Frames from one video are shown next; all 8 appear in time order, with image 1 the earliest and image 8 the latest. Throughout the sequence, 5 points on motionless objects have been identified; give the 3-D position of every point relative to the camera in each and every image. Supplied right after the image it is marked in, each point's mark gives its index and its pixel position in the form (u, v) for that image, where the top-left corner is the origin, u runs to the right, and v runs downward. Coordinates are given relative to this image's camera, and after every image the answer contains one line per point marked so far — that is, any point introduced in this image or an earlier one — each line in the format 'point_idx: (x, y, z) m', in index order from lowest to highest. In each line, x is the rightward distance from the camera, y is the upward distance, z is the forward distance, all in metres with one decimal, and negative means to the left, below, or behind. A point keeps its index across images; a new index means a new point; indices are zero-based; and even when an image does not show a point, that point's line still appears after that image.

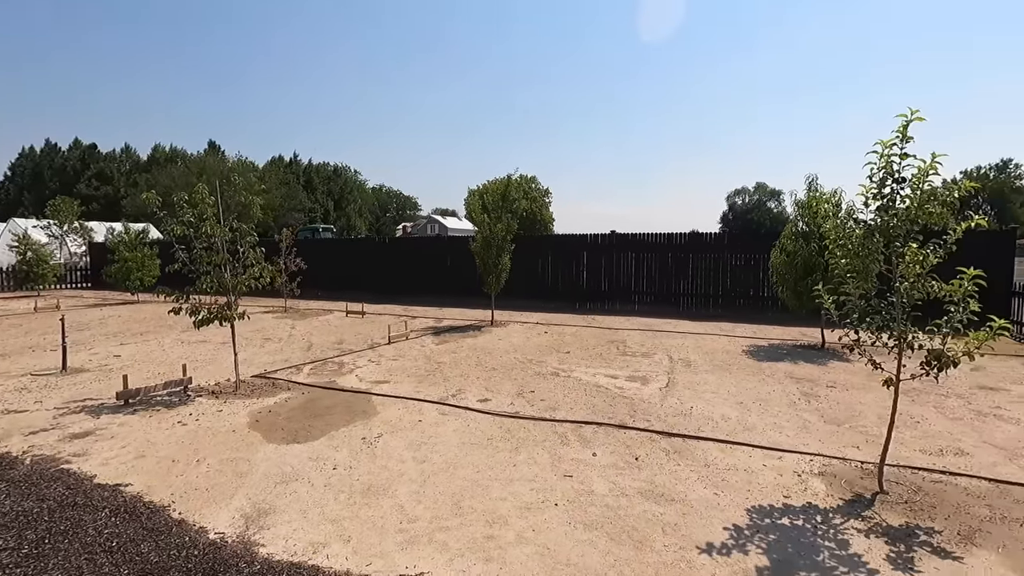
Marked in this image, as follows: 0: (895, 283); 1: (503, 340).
0: (+2.6, 0.0, +3.7) m
1: (-0.2, -1.0, +10.5) m
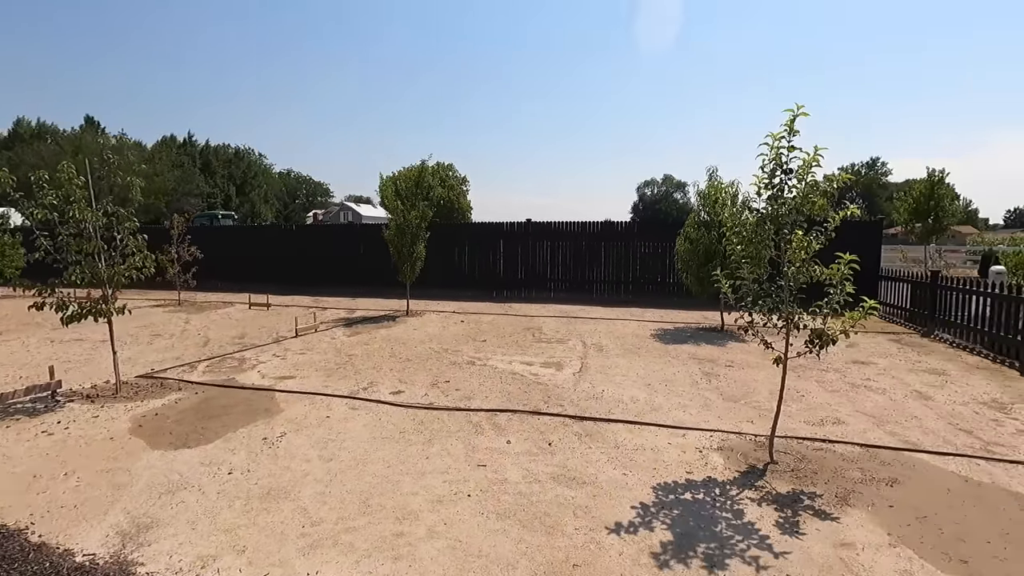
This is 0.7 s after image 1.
0: (+2.0, +0.2, +4.0) m
1: (-1.8, -0.8, +10.3) m
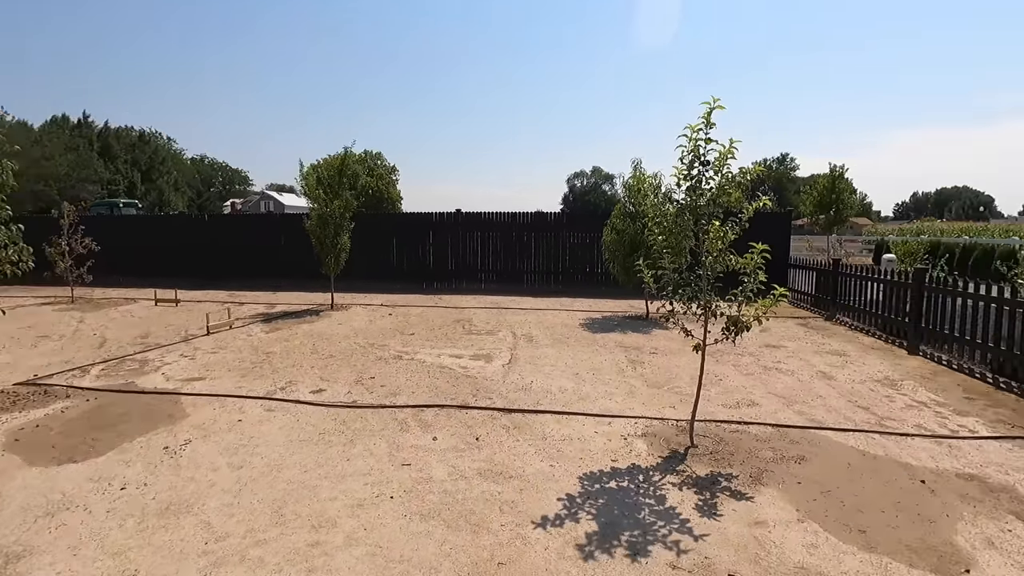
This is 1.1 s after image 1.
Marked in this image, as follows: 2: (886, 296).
0: (+1.4, +0.2, +4.1) m
1: (-3.1, -0.7, +9.9) m
2: (+6.3, -0.1, +9.0) m
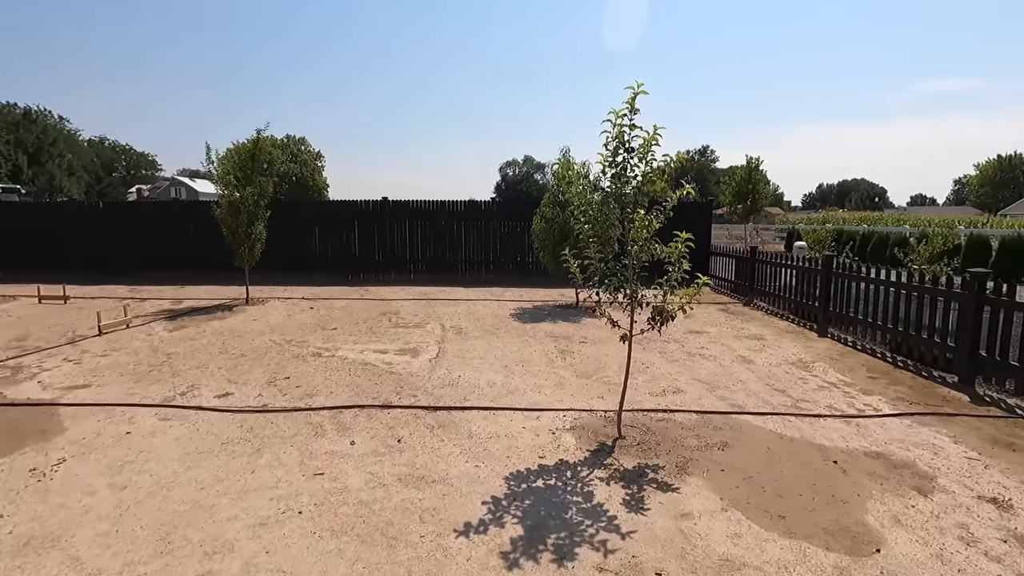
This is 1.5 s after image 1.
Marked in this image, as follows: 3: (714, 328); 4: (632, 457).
0: (+0.9, +0.3, +4.0) m
1: (-4.3, -0.6, +9.2) m
2: (+5.1, +0.1, +9.5) m
3: (+3.3, -0.7, +8.7) m
4: (+0.9, -1.2, +3.9) m
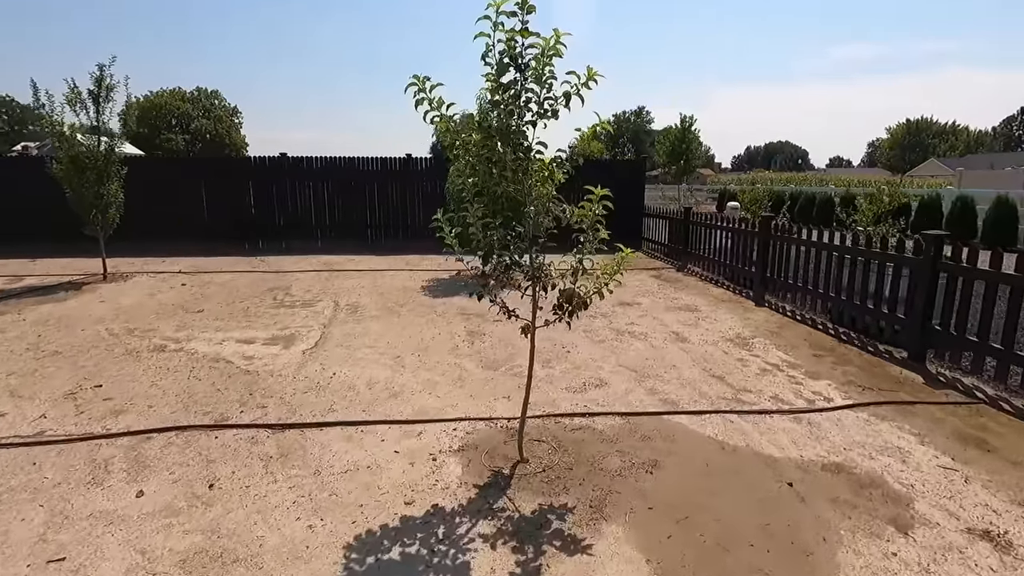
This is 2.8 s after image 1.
0: (+0.1, +0.4, +2.9) m
1: (-5.7, -0.2, +7.5) m
2: (+3.6, +0.7, +8.8) m
3: (+2.0, -0.2, +7.8) m
4: (+0.1, -1.1, +2.9) m
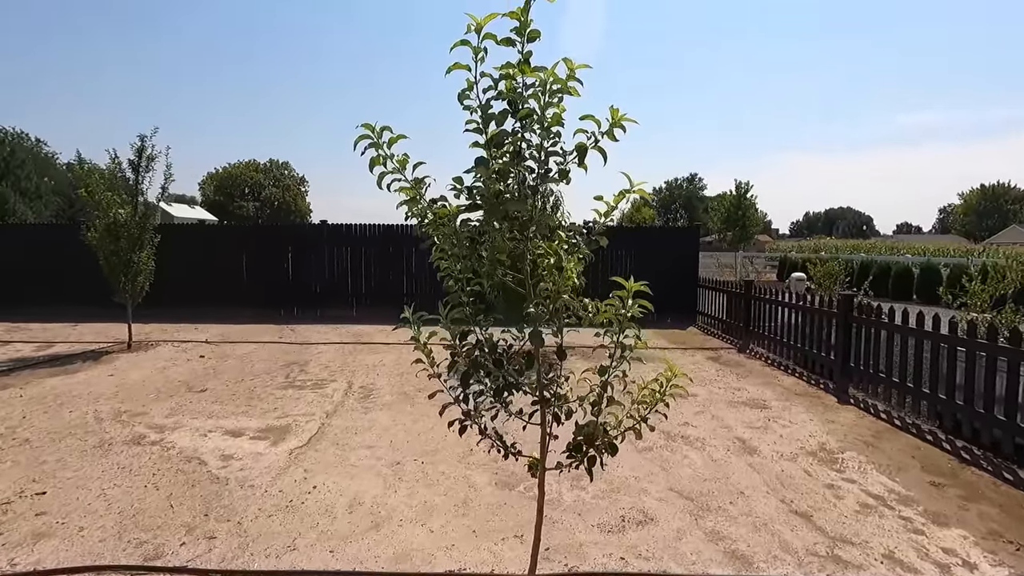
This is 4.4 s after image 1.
0: (+0.1, -0.1, +2.0) m
1: (-5.2, -1.2, +7.1) m
2: (+4.2, -0.5, +7.5) m
3: (+2.4, -1.3, +6.7) m
4: (+0.1, -1.6, +1.9) m
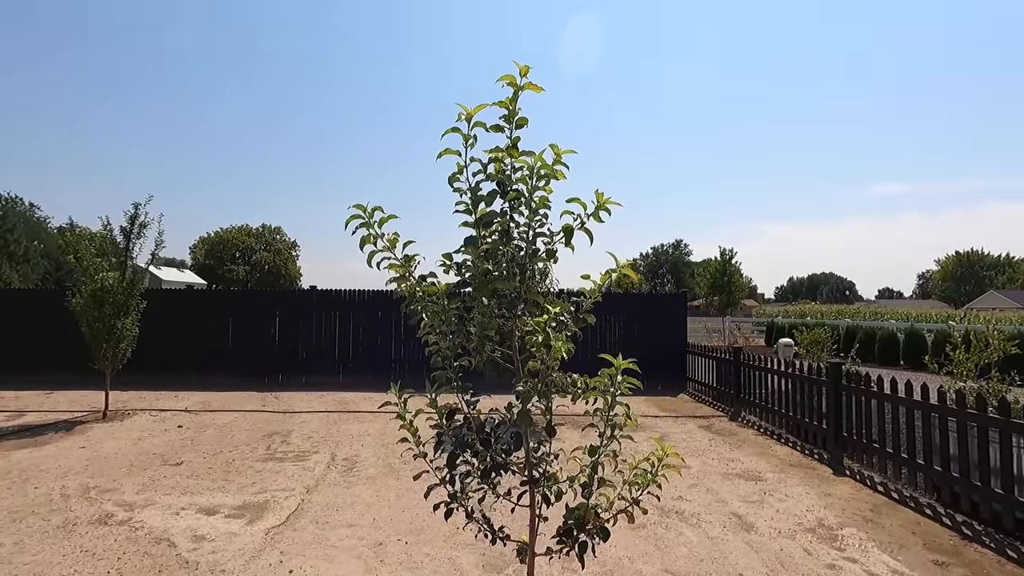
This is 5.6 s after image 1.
0: (0.0, -0.3, +2.0) m
1: (-5.4, -2.0, +6.8) m
2: (+4.0, -1.5, +7.5) m
3: (+2.2, -2.1, +6.6) m
4: (0.0, -1.9, +1.7) m
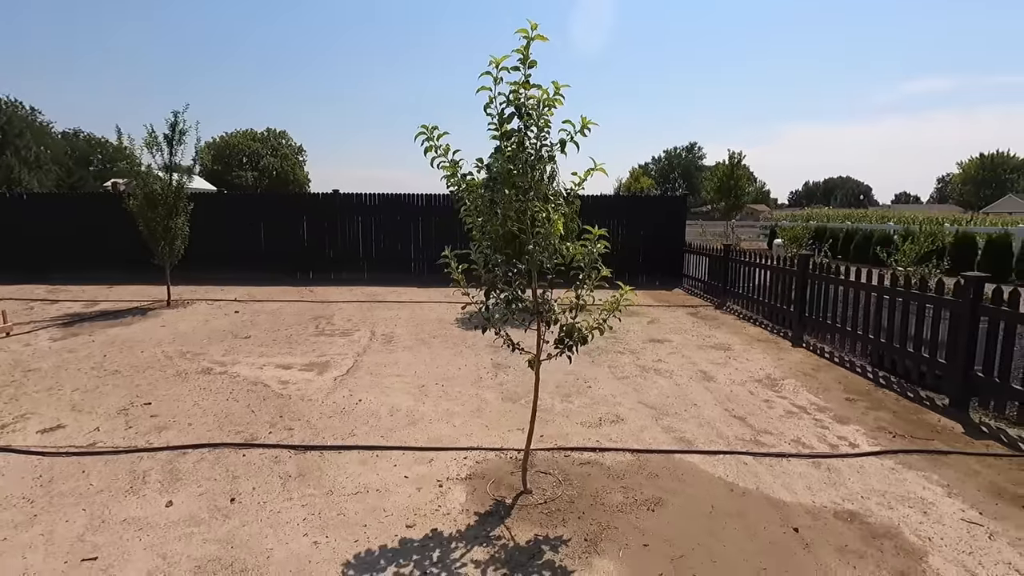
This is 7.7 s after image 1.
0: (+0.1, +0.2, +3.0) m
1: (-5.2, -0.6, +8.2) m
2: (+4.2, +0.1, +8.6) m
3: (+2.4, -0.7, +7.8) m
4: (+0.1, -1.3, +3.0) m
